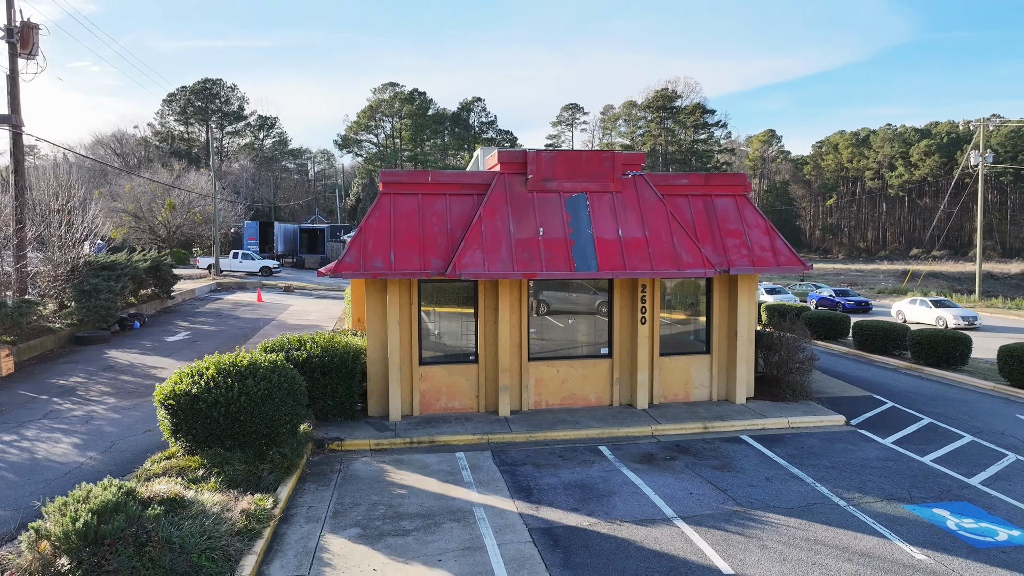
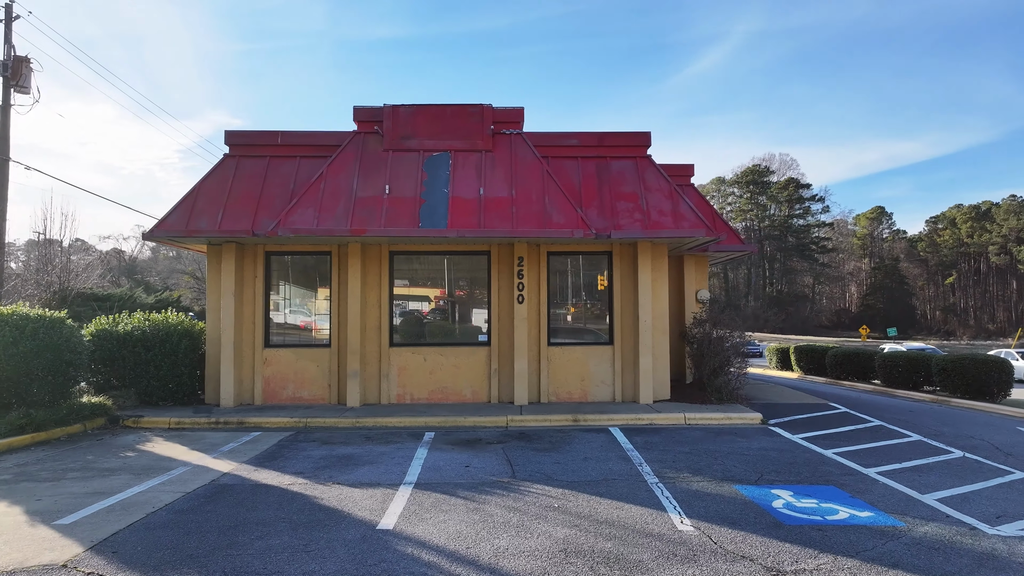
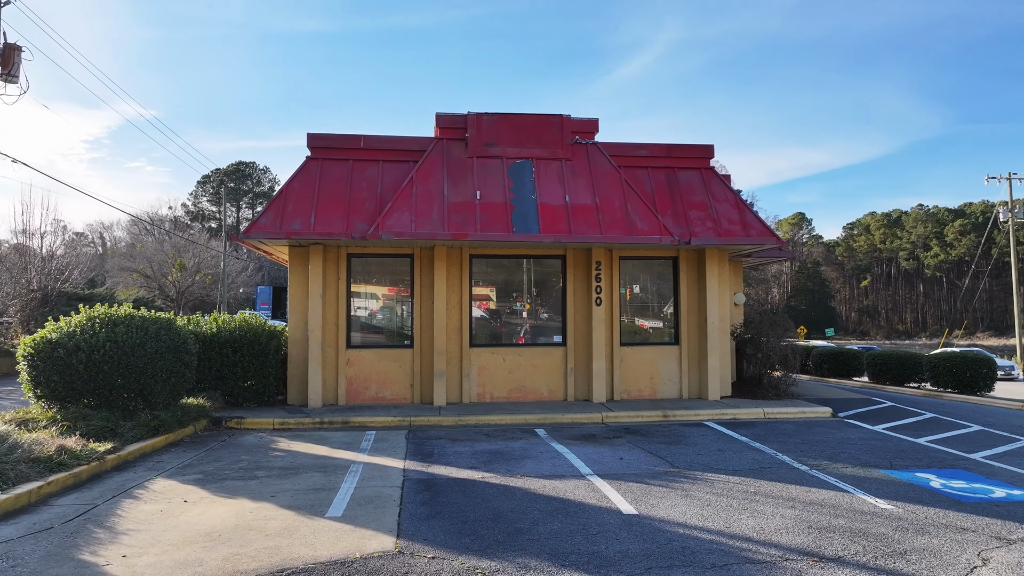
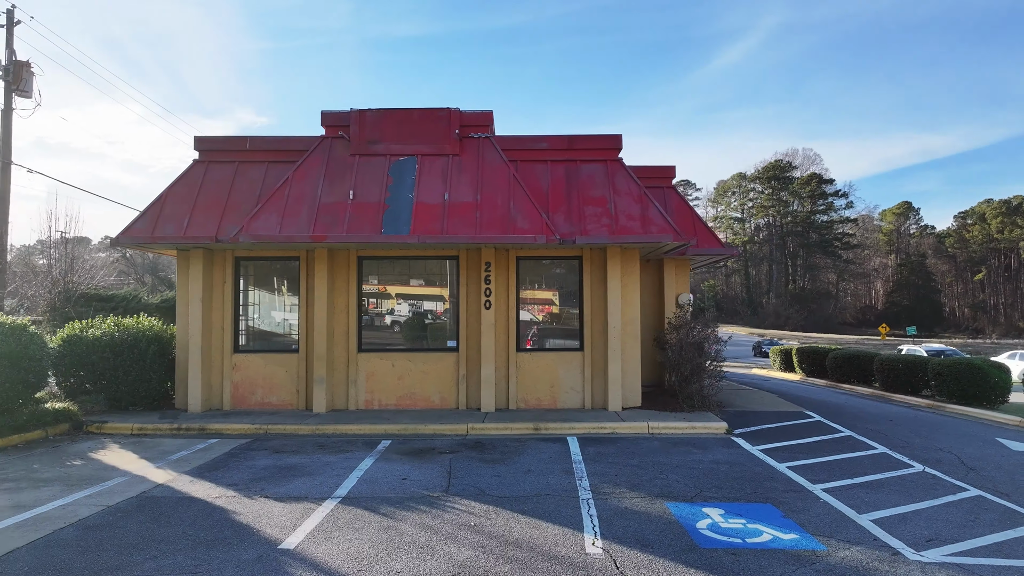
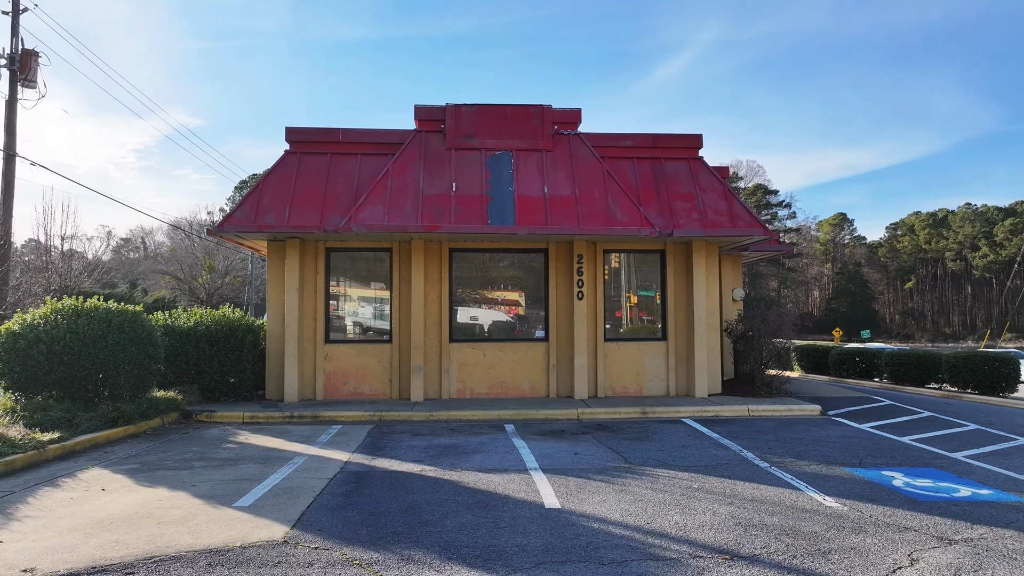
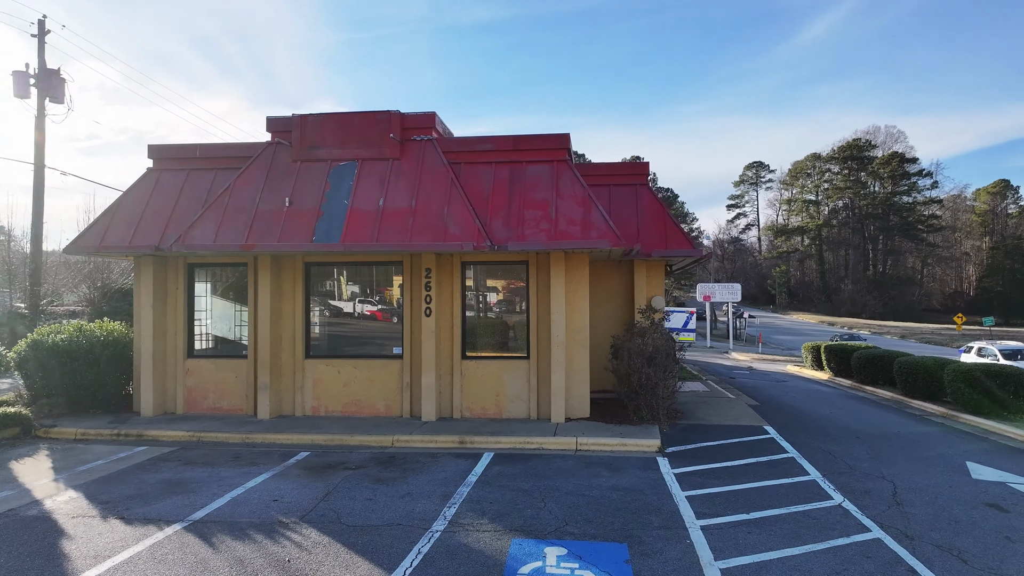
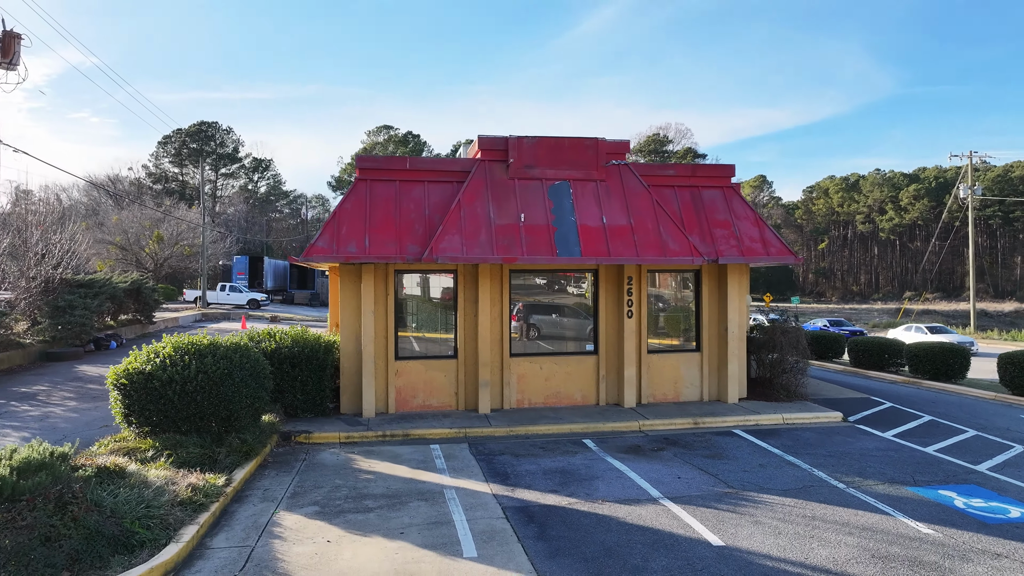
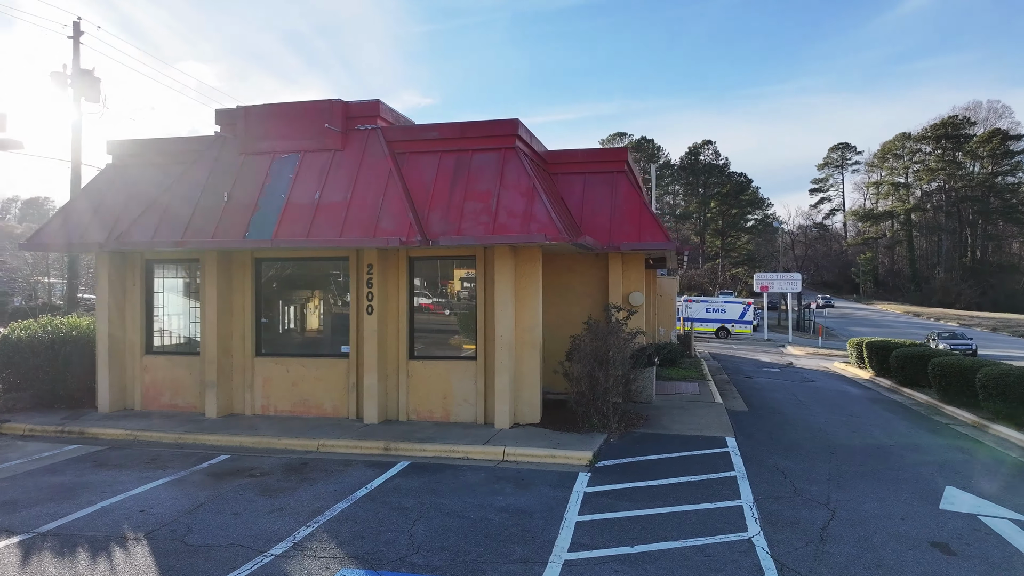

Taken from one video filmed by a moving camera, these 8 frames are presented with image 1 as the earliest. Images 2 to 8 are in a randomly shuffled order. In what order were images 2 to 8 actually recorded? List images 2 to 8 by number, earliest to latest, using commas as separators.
7, 3, 5, 2, 4, 6, 8
